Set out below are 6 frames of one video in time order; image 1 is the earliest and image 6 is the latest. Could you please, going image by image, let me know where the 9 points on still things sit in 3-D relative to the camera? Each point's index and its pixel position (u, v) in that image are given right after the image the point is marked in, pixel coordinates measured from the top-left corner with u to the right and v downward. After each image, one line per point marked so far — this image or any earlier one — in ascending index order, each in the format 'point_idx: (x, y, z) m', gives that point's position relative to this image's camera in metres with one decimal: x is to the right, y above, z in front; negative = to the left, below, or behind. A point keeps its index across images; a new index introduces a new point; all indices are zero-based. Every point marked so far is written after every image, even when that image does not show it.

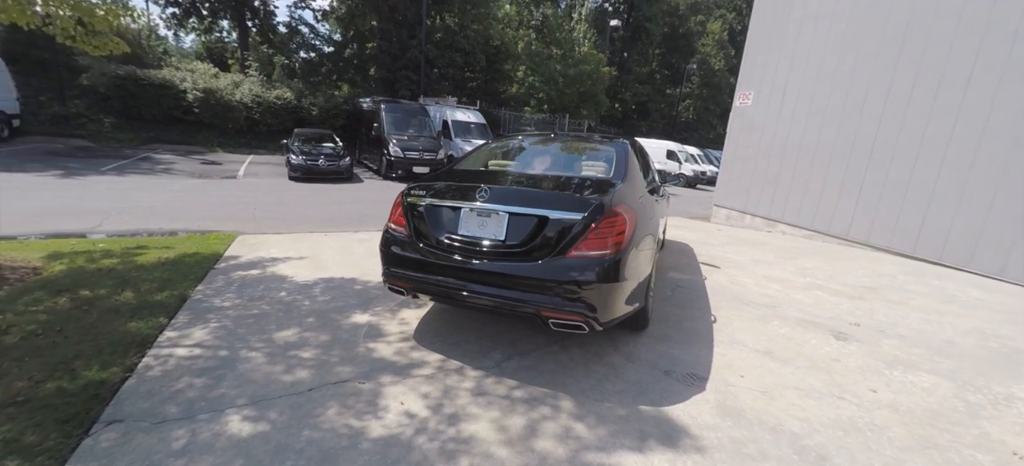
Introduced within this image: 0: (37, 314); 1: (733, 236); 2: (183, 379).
0: (-3.5, -0.6, +3.3) m
1: (+3.7, 0.0, +7.7) m
2: (-2.0, -0.9, +2.7) m
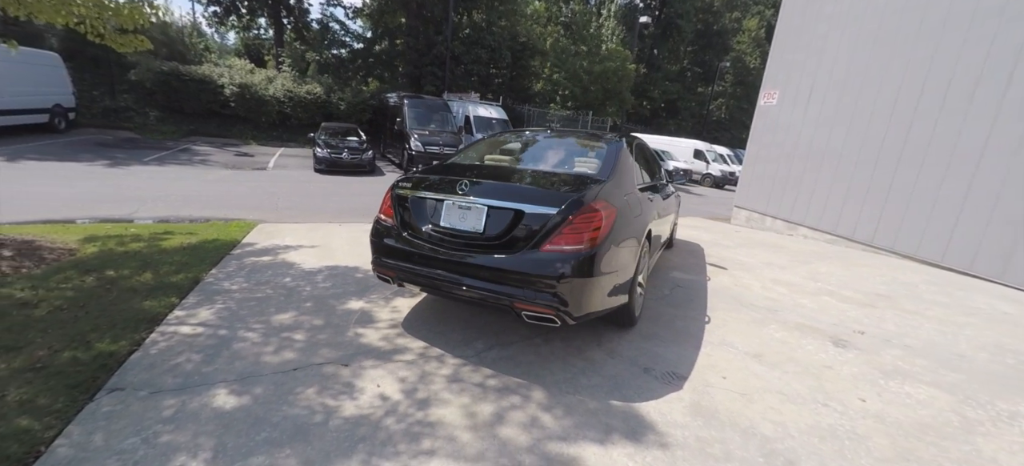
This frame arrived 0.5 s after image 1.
0: (-3.6, -0.4, +3.6) m
1: (+3.9, -0.1, +7.5) m
2: (-2.2, -0.8, +2.9) m
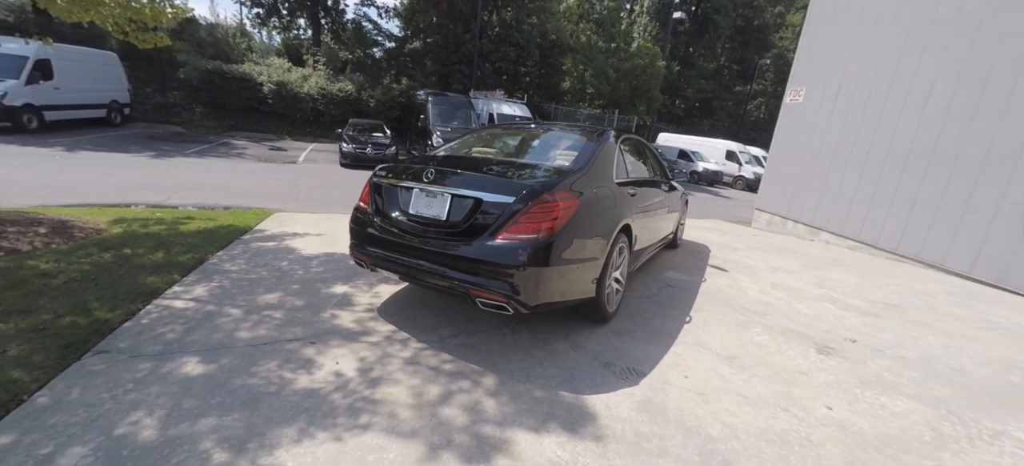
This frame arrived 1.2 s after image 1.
0: (-3.8, -0.3, +4.0) m
1: (+4.0, -0.1, +7.2) m
2: (-2.4, -0.6, +3.2) m
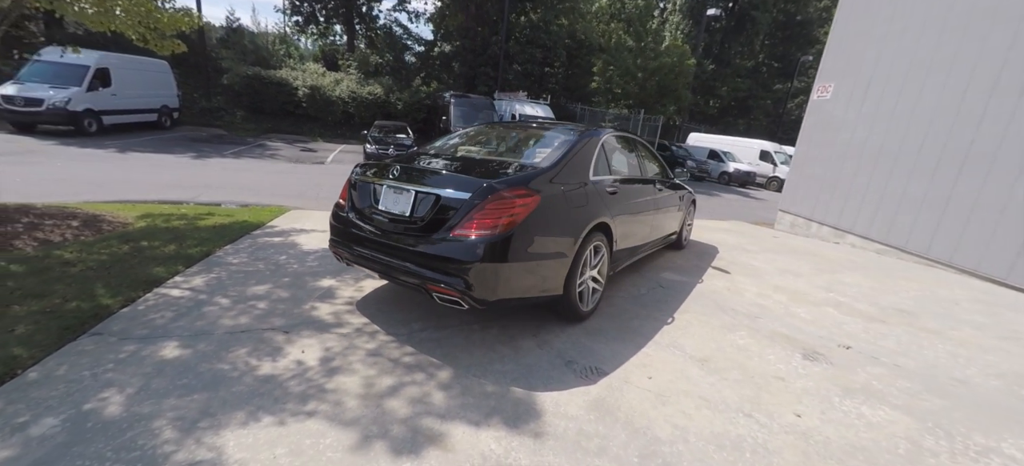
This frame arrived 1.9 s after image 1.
0: (-4.0, -0.2, +4.3) m
1: (+4.1, -0.2, +6.8) m
2: (-2.7, -0.6, +3.4) m
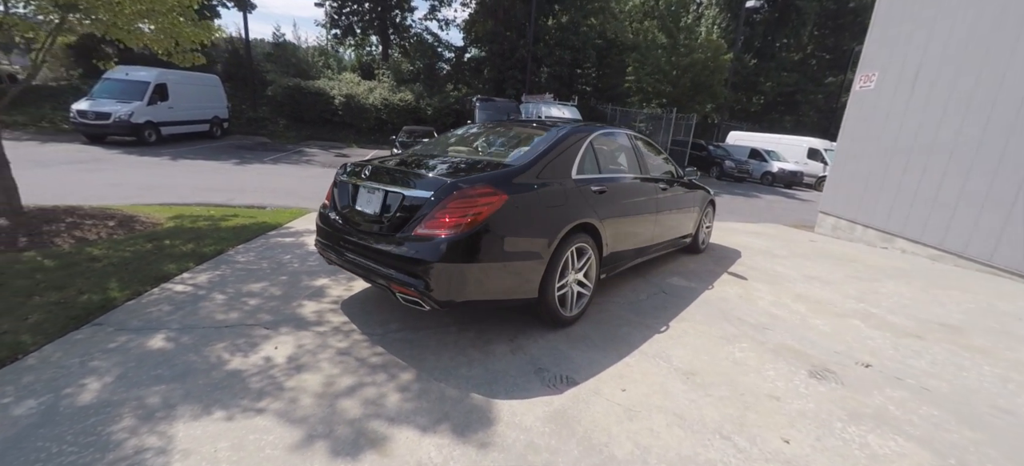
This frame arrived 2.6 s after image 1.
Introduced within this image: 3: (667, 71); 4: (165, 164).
0: (-4.0, -0.2, +4.6) m
1: (+4.3, -0.2, +6.2) m
2: (-2.9, -0.6, +3.6) m
3: (+7.0, +7.1, +19.7) m
4: (-7.6, +1.5, +9.9) m
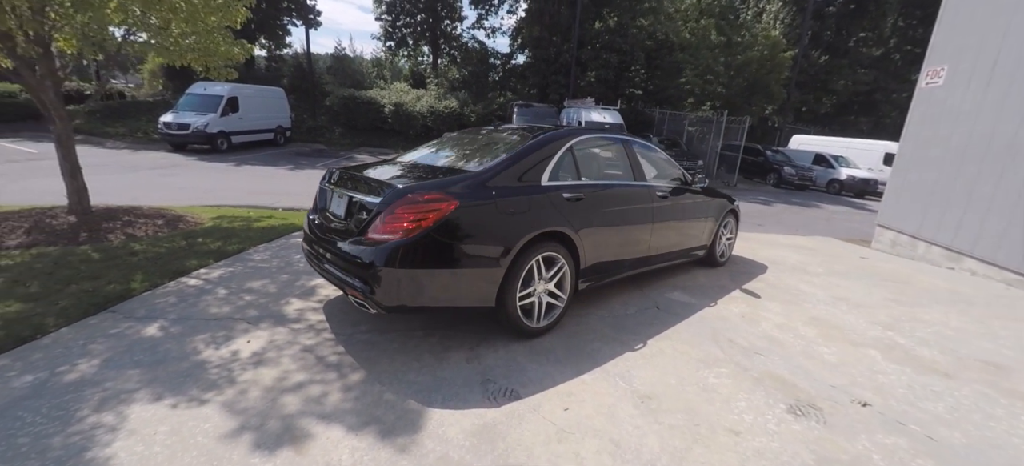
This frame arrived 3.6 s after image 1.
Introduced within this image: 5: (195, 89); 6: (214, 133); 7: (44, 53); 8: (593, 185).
0: (-4.0, -0.2, +5.2) m
1: (+4.4, -0.4, +5.5) m
2: (-3.1, -0.6, +4.0) m
3: (+9.3, +6.6, +18.5) m
4: (-6.8, +1.5, +10.9) m
5: (-10.6, +4.8, +14.9) m
6: (-9.5, +3.2, +14.3) m
7: (-5.6, +2.1, +5.4) m
8: (+0.7, +0.4, +3.7) m
